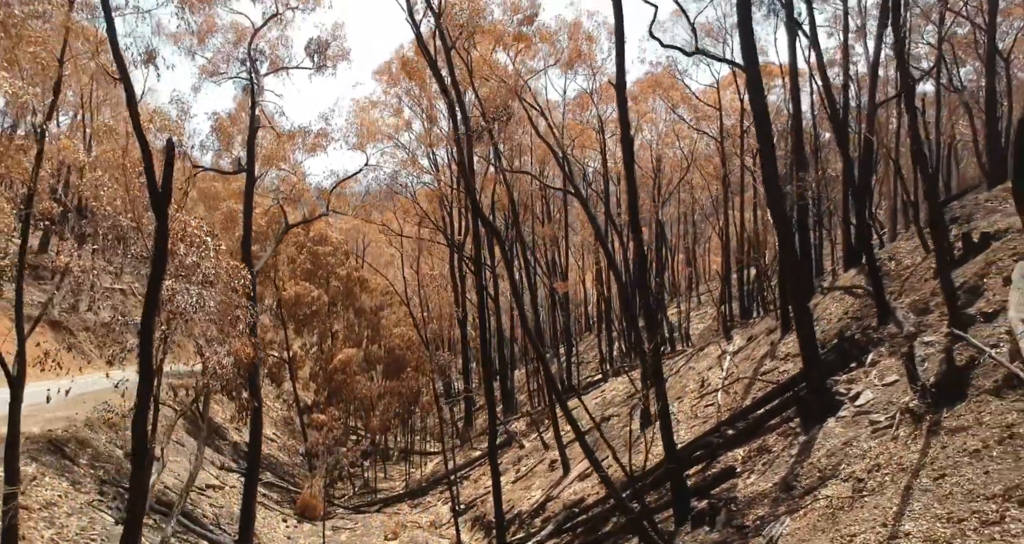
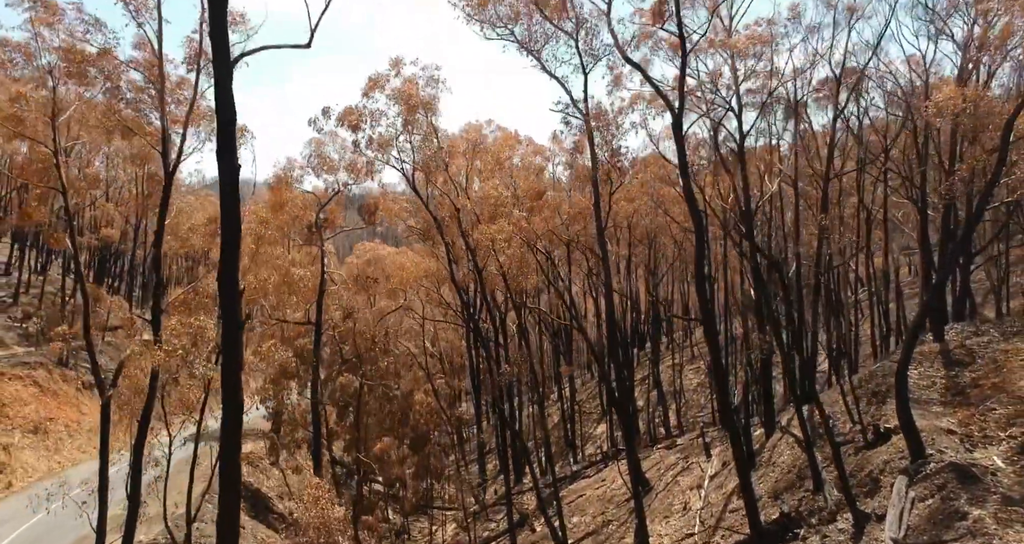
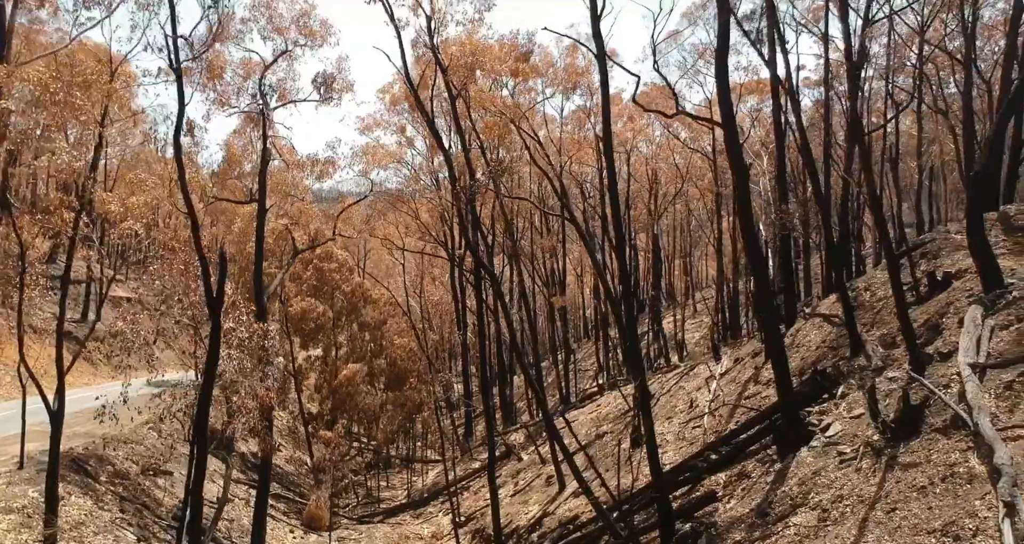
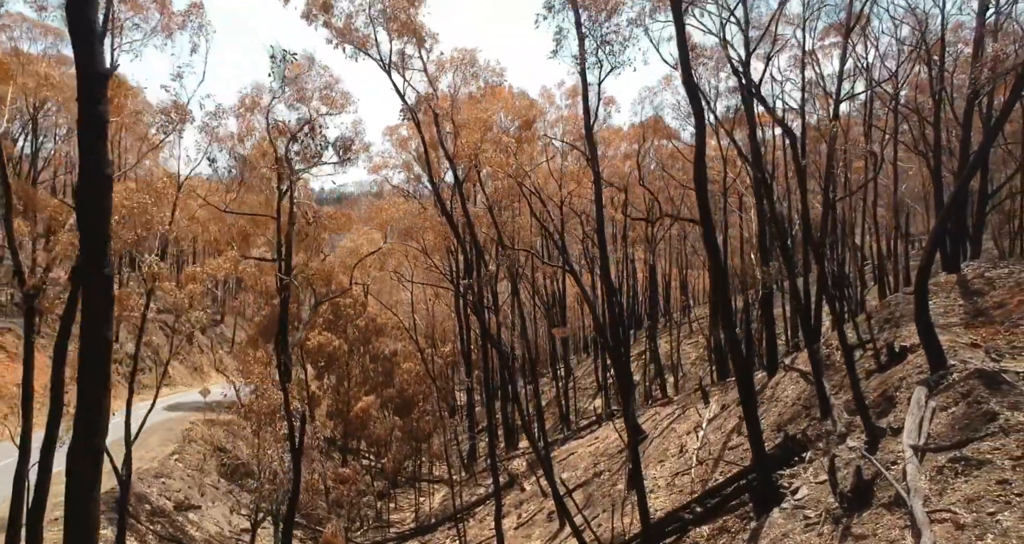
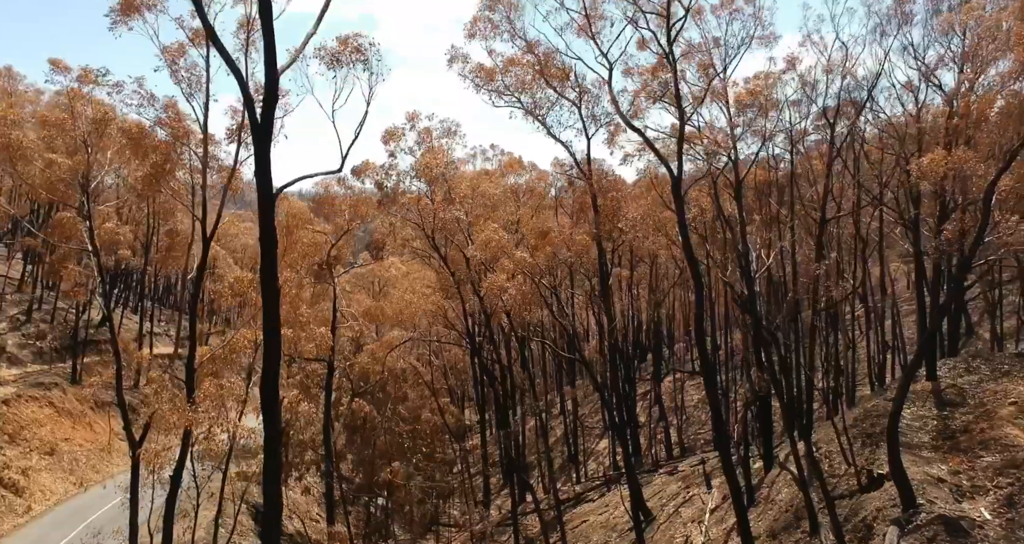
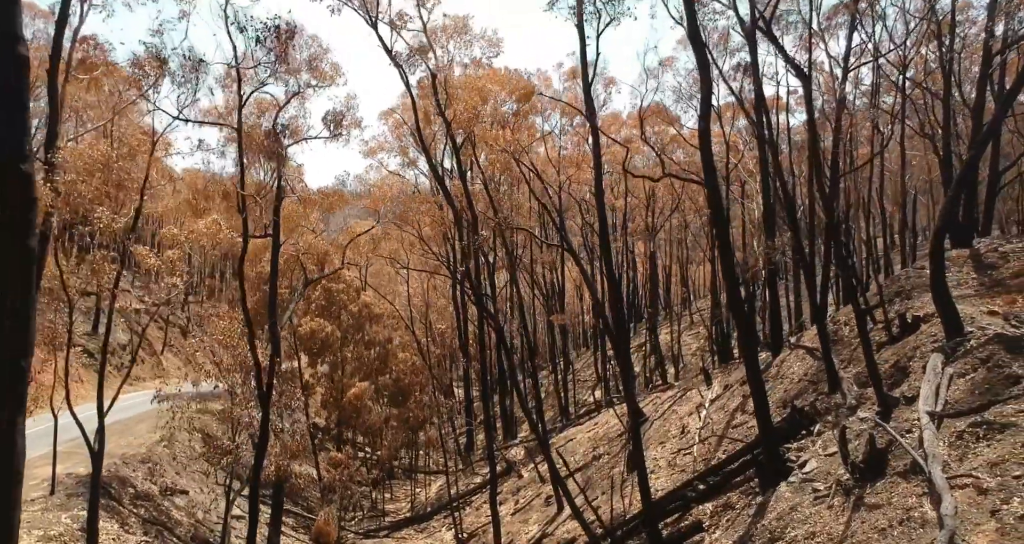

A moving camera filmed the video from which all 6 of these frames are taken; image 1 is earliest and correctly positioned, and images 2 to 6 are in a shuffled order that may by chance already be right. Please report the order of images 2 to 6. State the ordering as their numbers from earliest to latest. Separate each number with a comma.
3, 6, 4, 2, 5
